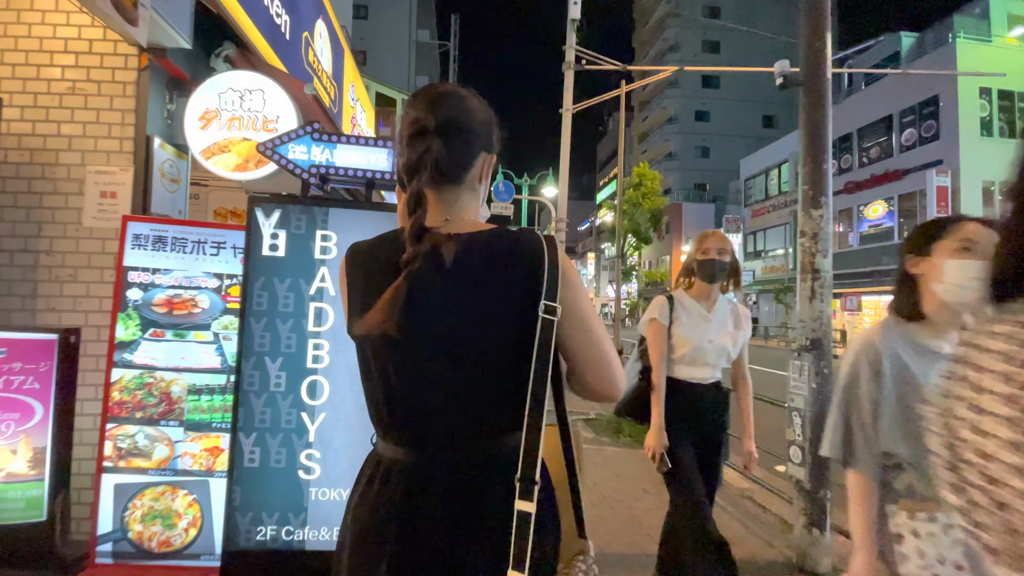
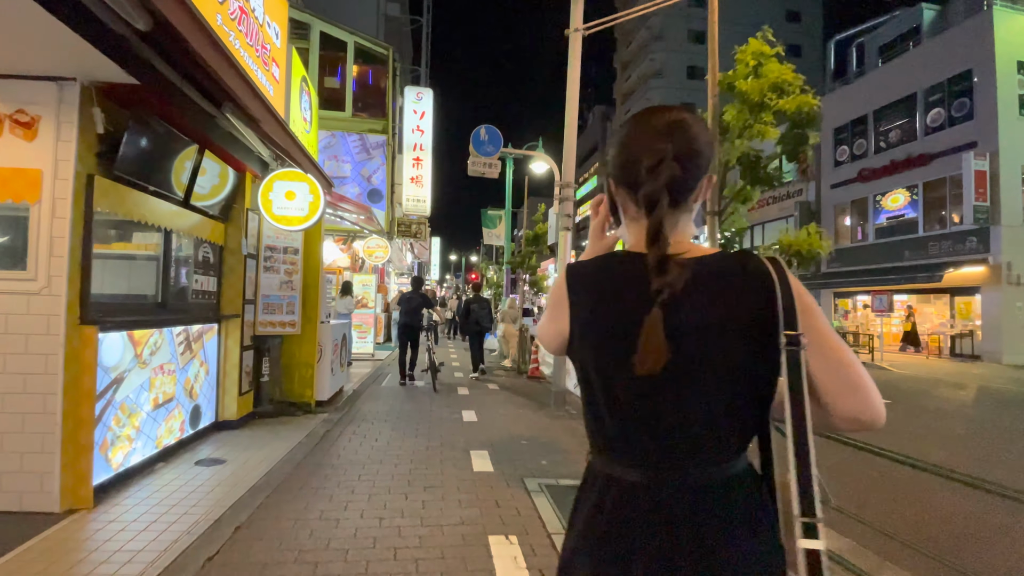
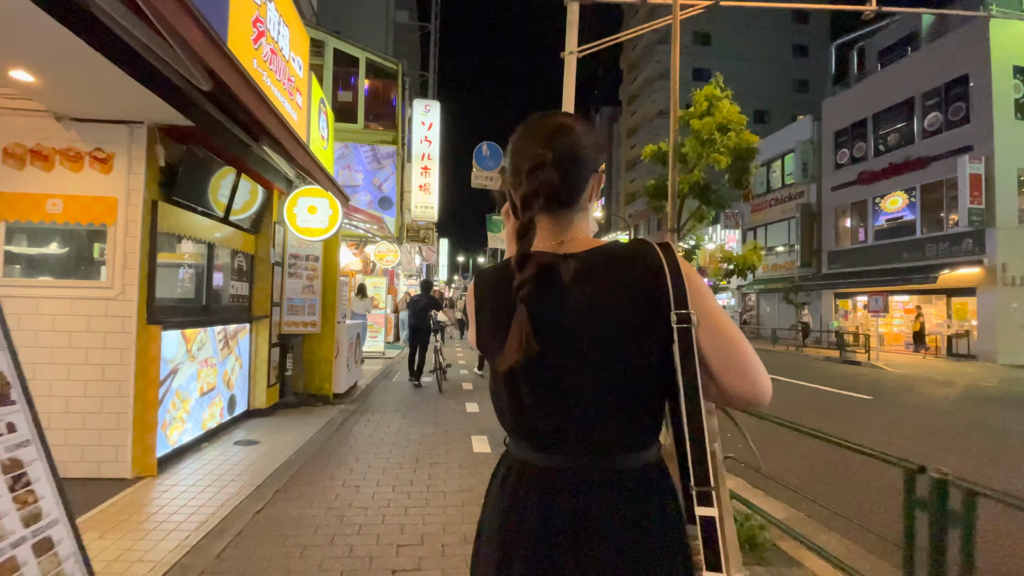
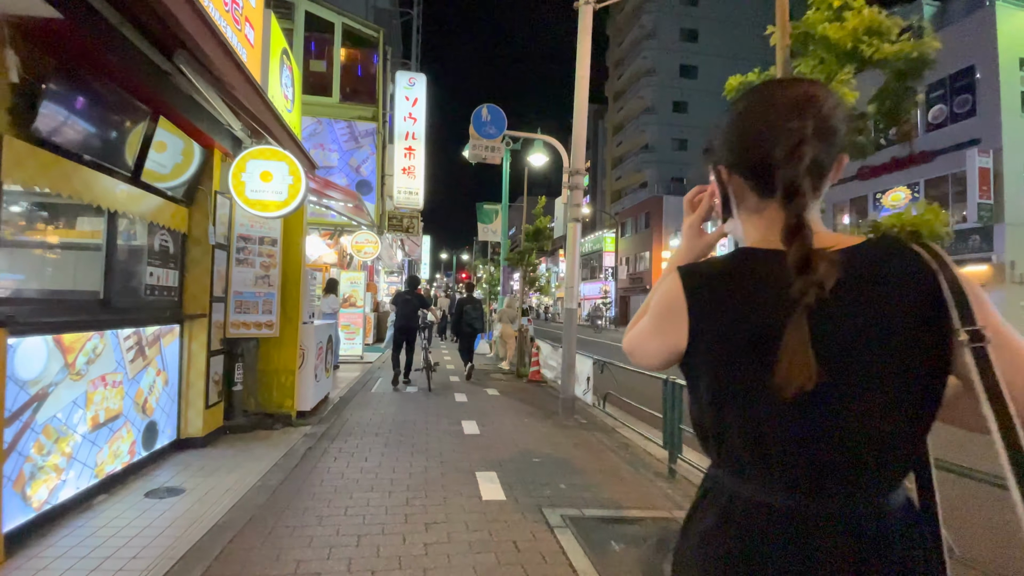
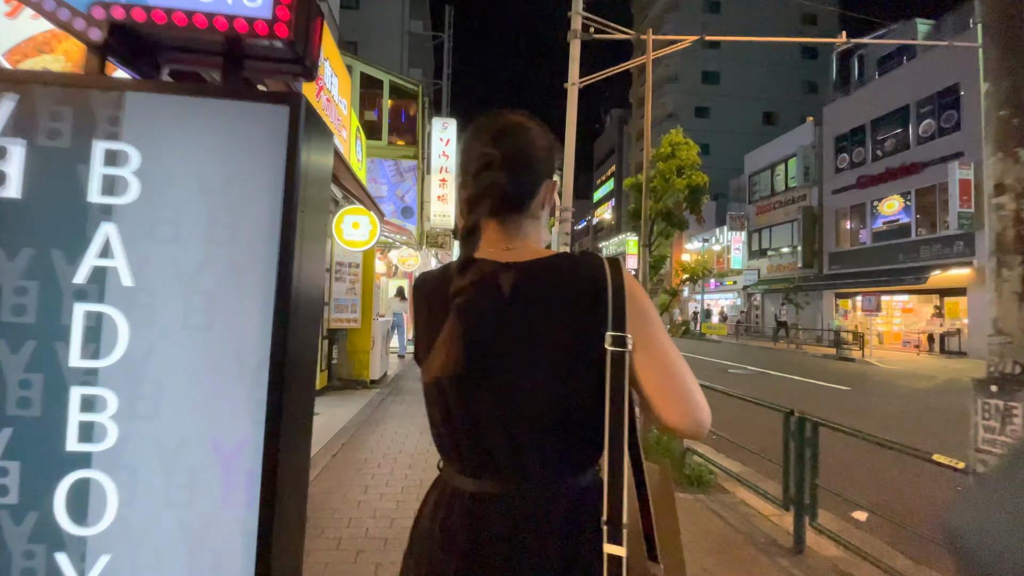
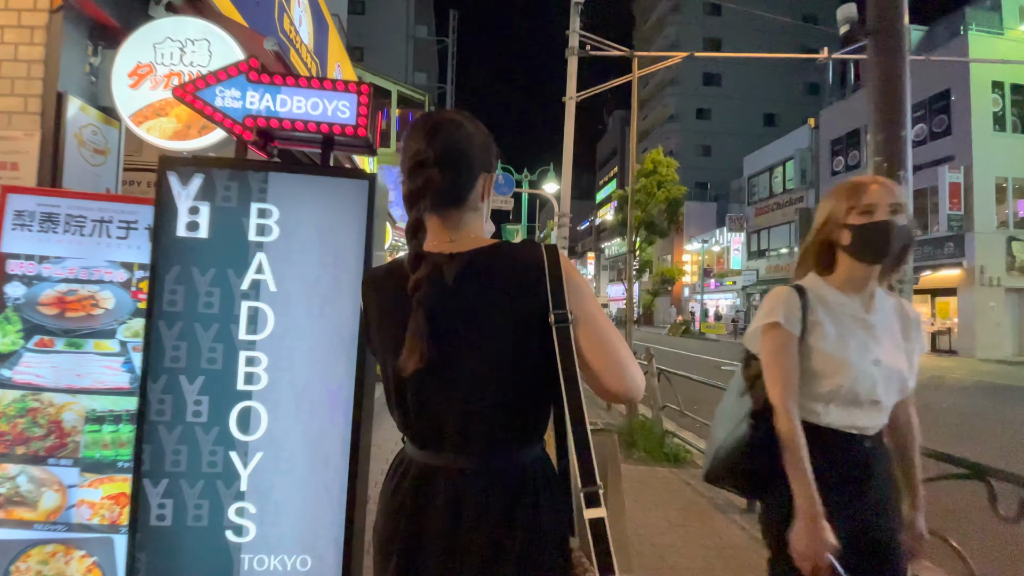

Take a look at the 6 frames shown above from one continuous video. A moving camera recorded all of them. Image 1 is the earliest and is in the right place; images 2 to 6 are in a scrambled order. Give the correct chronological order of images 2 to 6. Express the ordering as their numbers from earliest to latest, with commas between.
6, 5, 3, 2, 4
